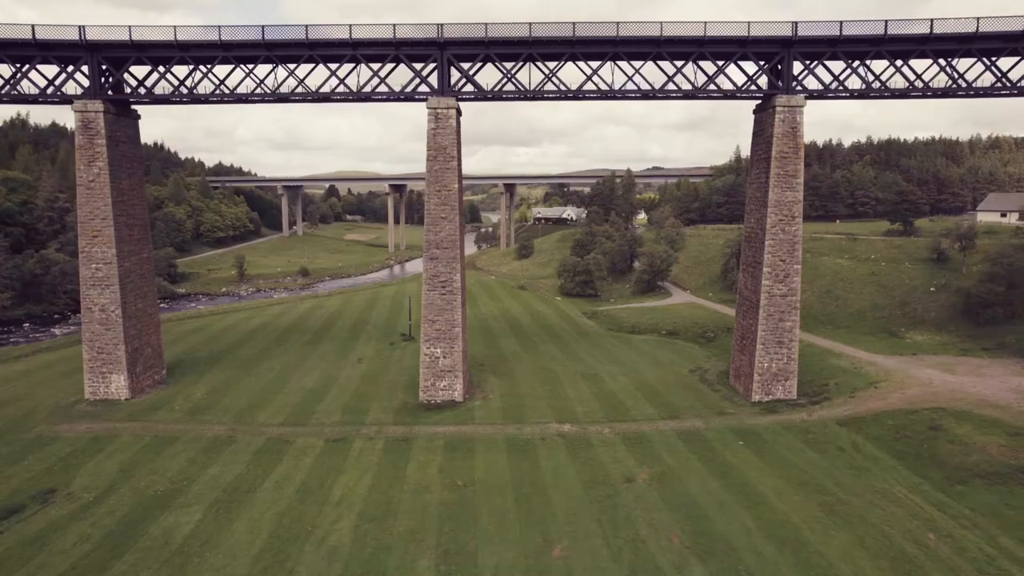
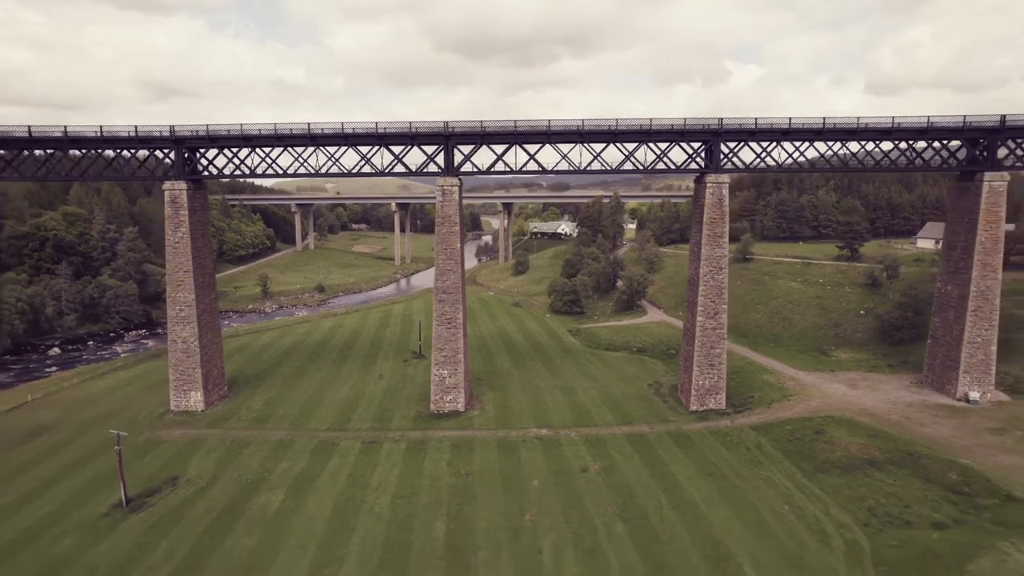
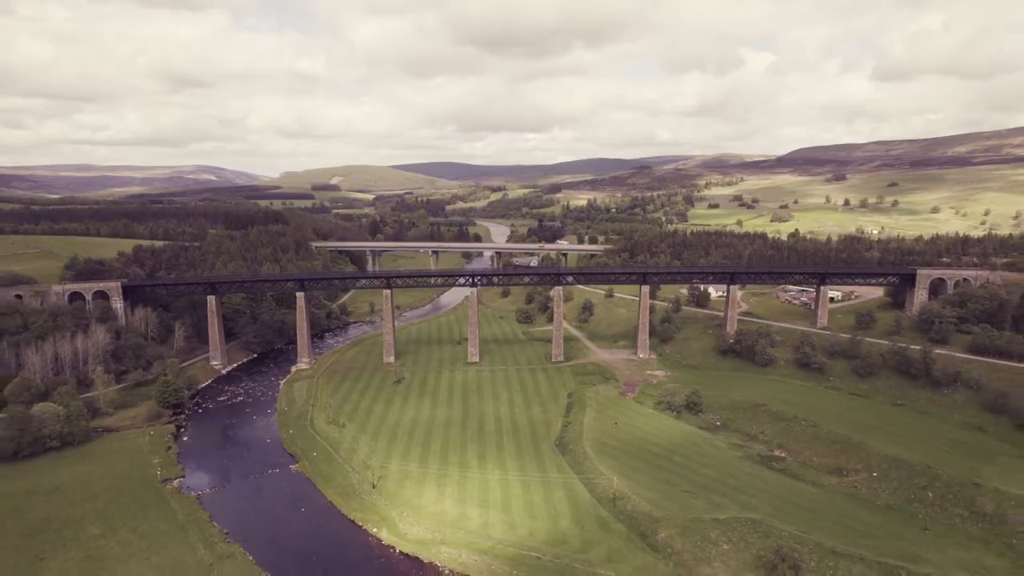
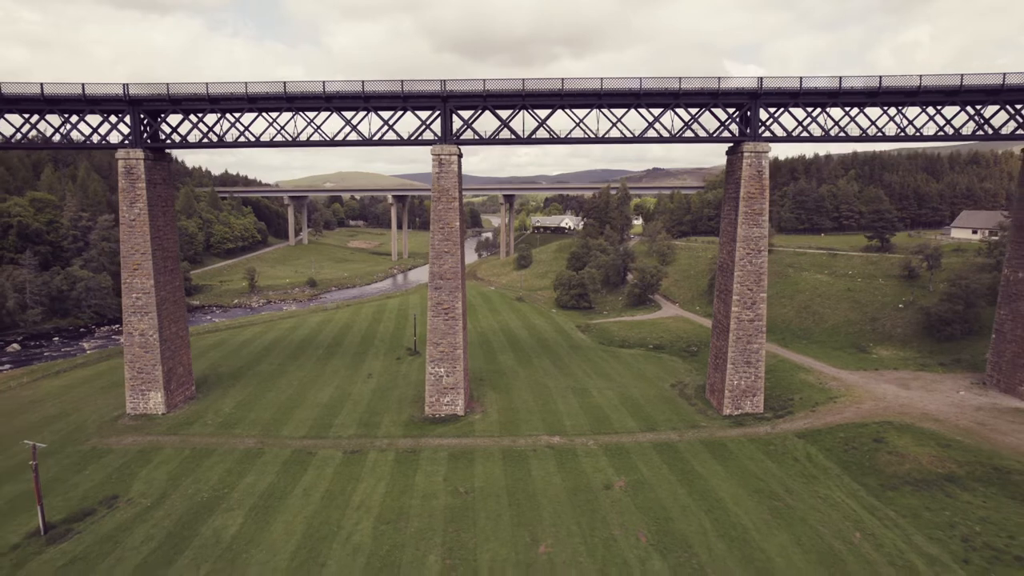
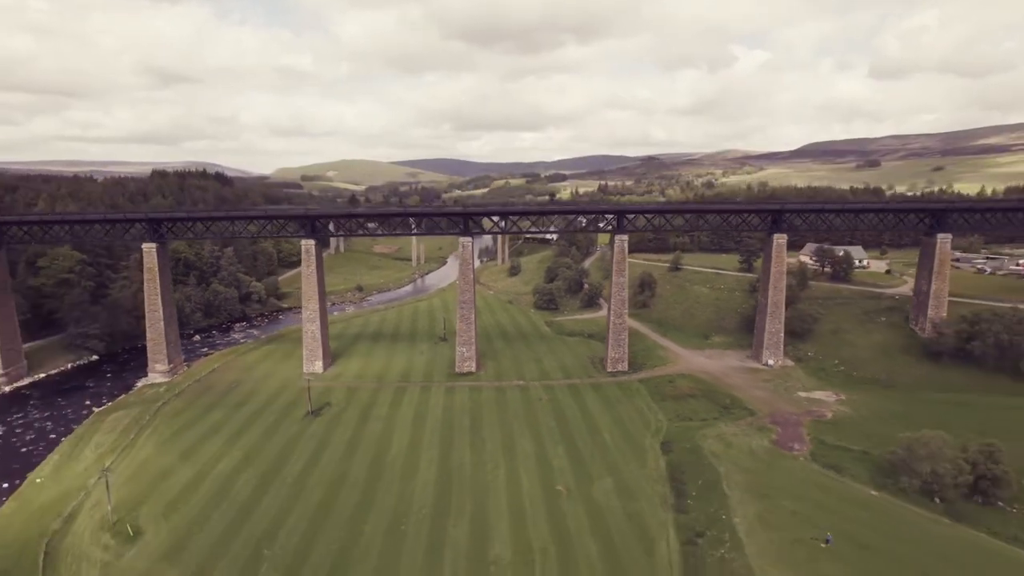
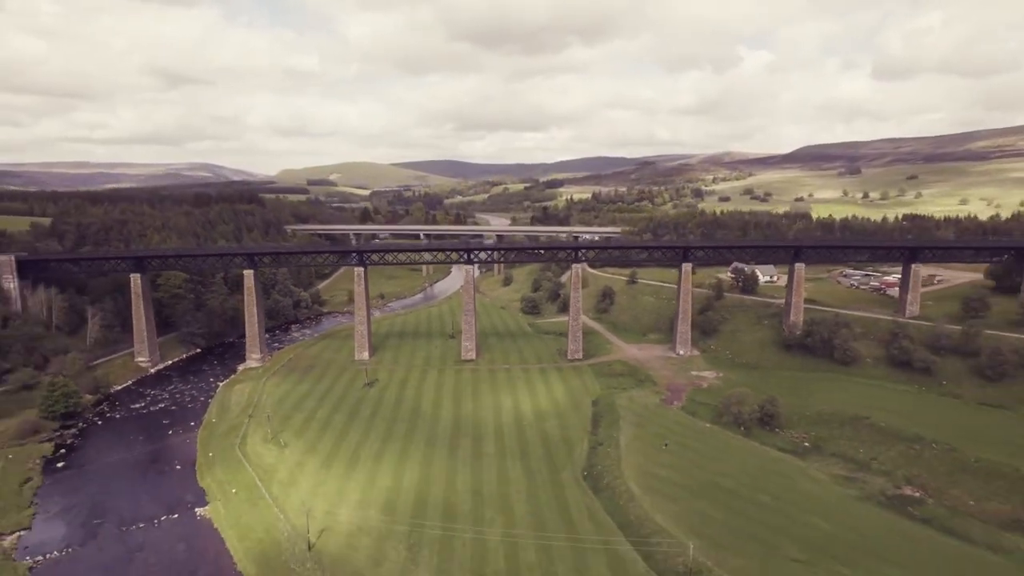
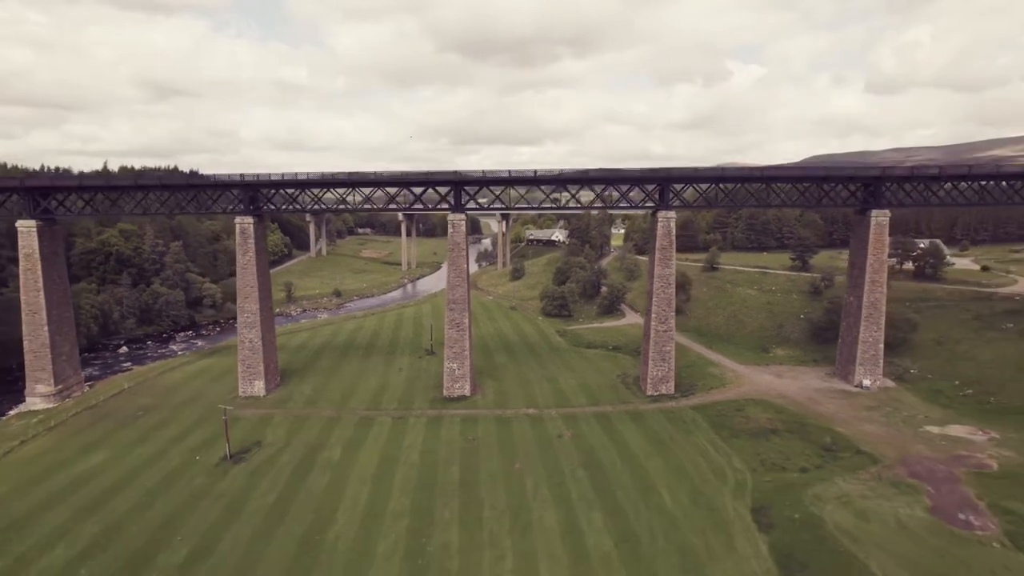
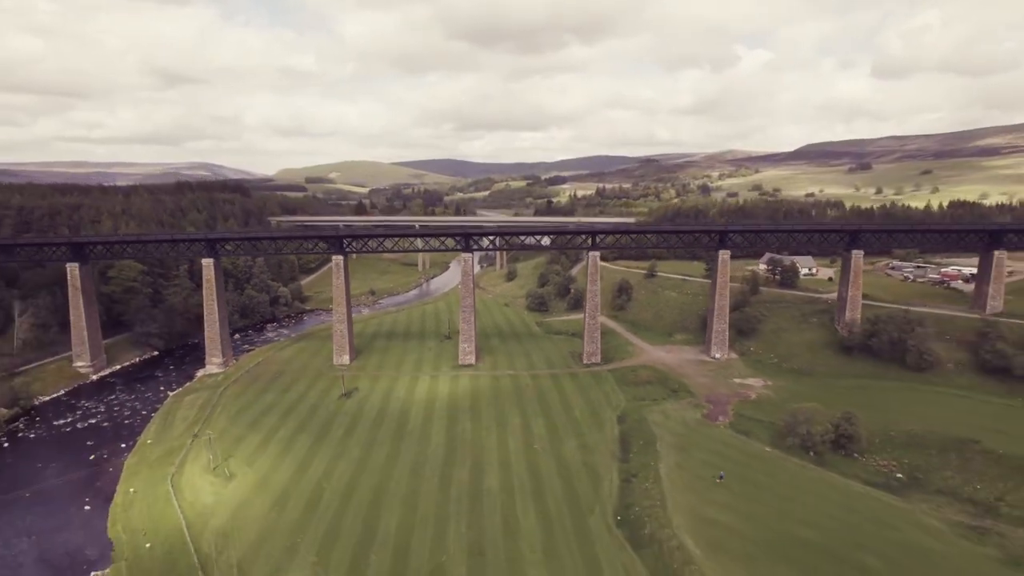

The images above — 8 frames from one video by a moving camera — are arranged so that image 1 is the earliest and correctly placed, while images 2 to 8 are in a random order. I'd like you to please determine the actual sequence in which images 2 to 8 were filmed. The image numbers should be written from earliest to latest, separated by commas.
4, 2, 7, 5, 8, 6, 3
